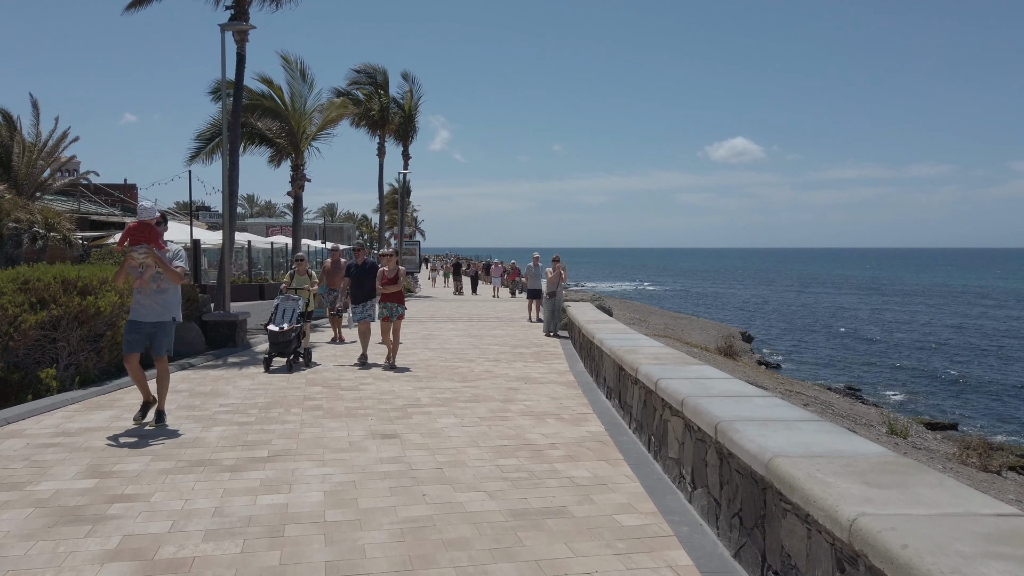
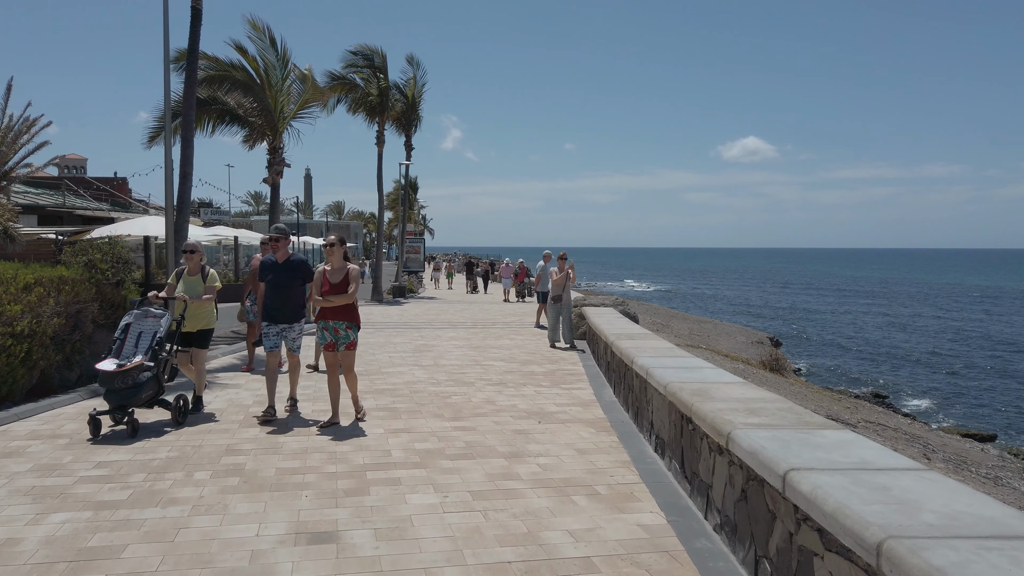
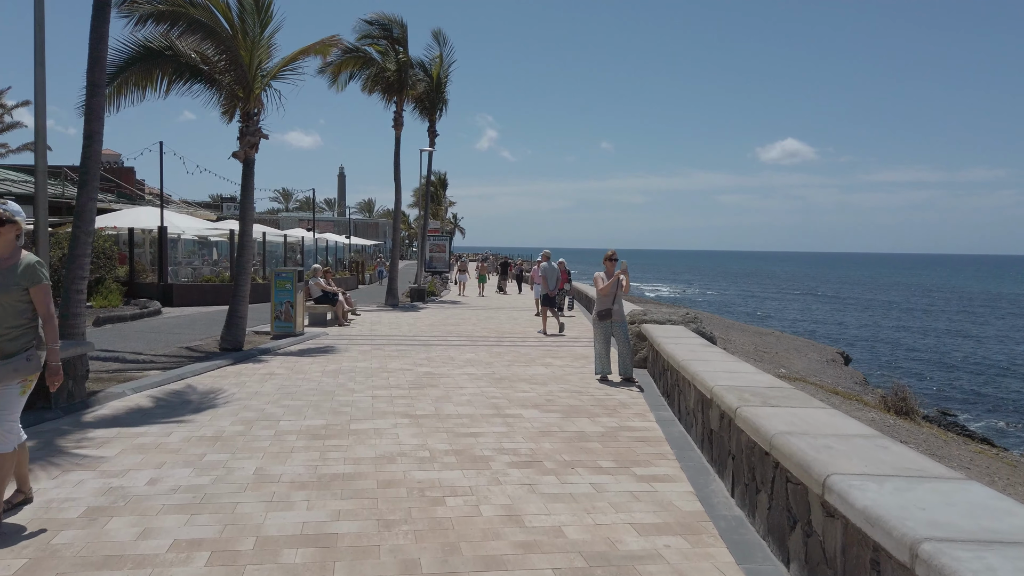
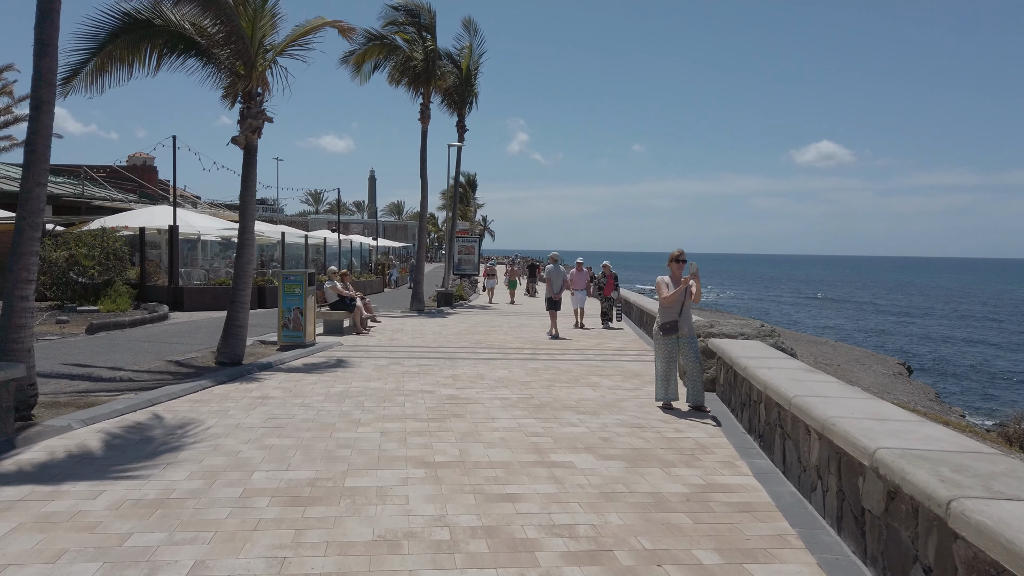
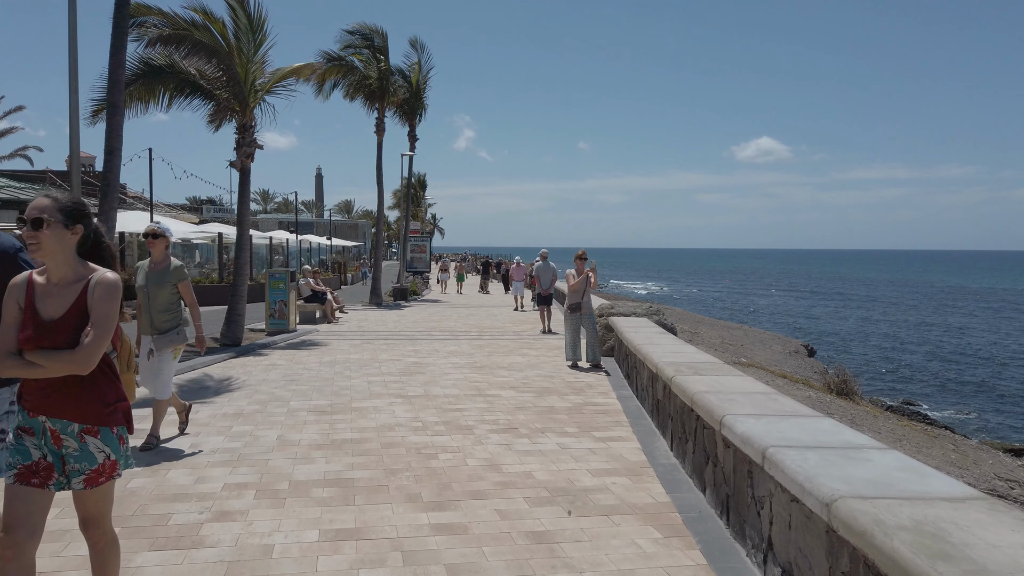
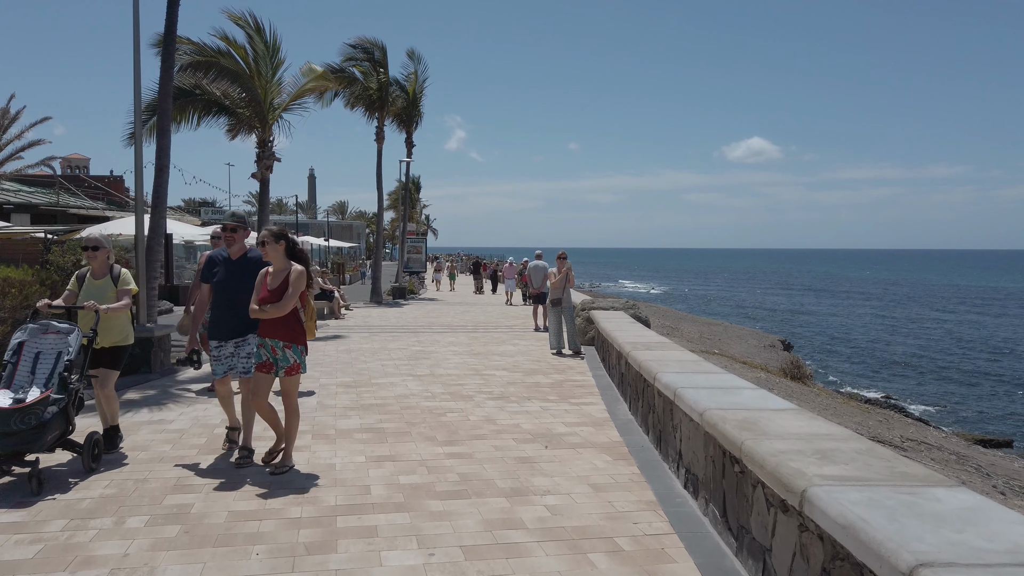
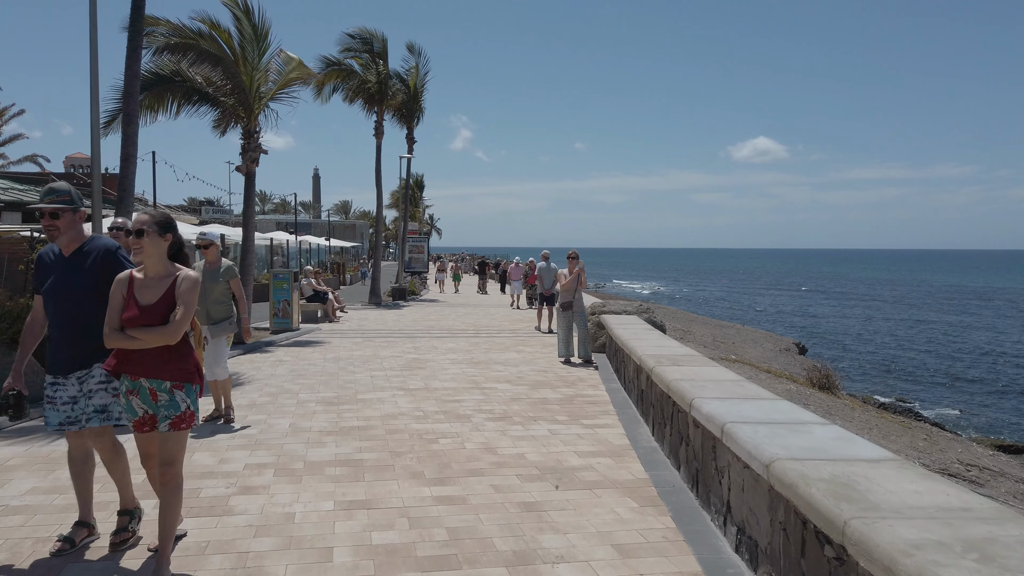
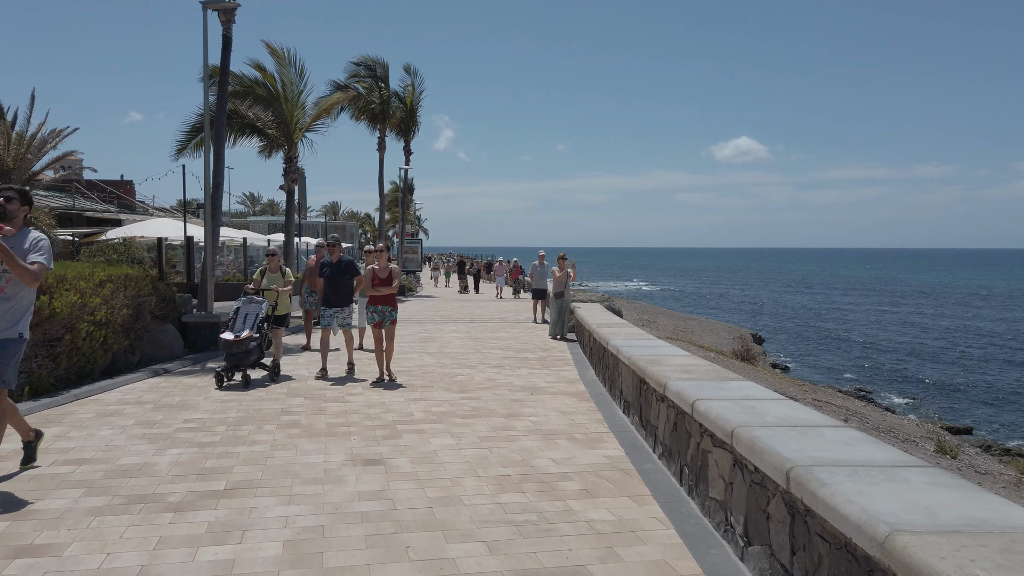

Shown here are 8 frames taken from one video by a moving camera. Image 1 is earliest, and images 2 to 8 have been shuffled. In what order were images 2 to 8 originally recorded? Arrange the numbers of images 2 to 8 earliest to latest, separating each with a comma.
8, 2, 6, 7, 5, 3, 4
